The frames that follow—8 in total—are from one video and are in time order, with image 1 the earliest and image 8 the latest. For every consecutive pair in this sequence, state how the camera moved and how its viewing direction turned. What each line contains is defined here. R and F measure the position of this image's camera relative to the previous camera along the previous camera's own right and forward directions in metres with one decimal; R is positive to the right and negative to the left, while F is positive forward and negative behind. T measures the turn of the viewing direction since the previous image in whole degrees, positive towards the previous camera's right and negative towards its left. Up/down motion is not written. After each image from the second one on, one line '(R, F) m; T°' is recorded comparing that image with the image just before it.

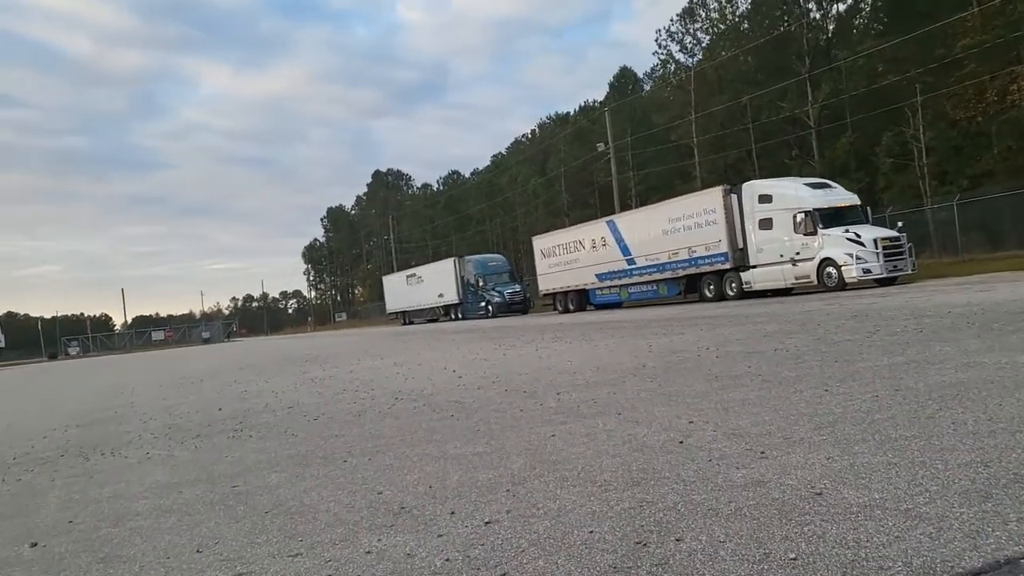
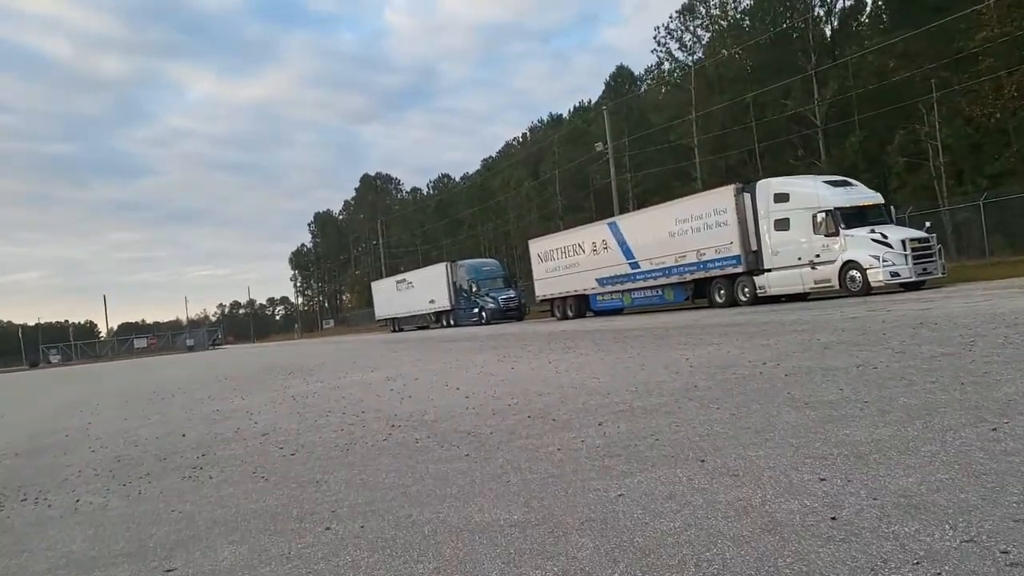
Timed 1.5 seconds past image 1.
(-0.3, +1.9) m; +1°
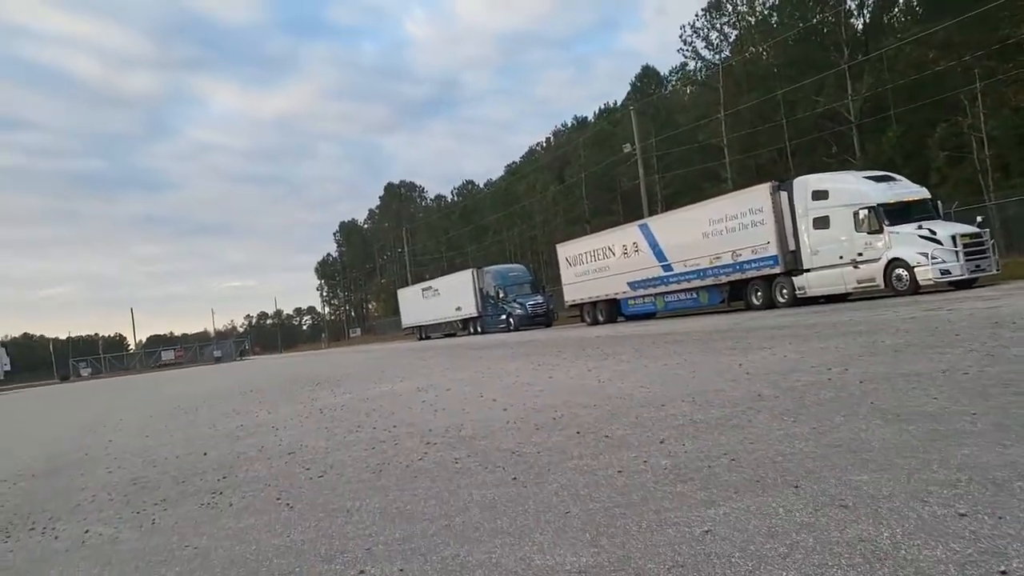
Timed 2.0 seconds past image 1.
(-0.2, +0.7) m; -2°
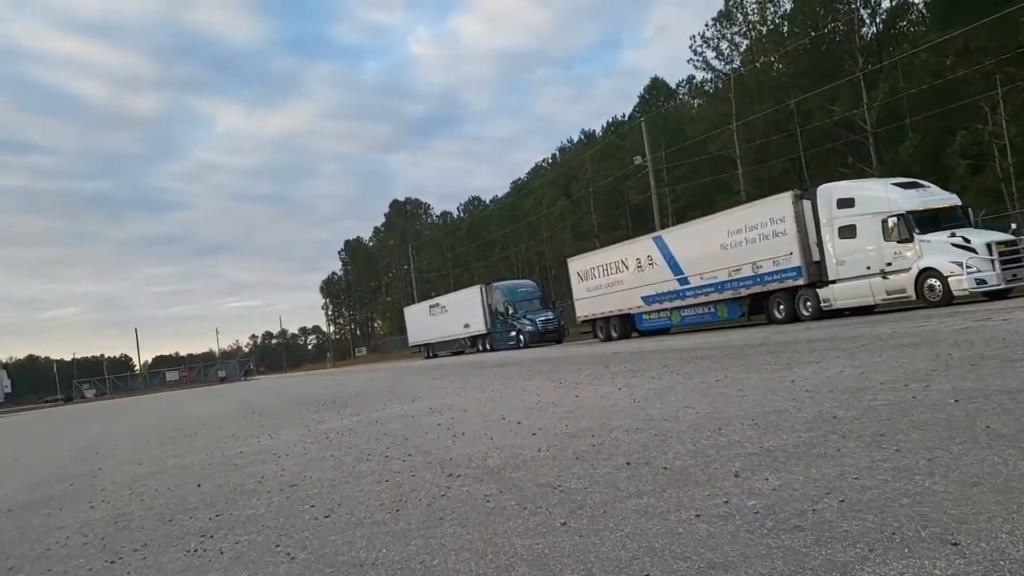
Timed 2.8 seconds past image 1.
(-0.2, +1.0) m; 0°
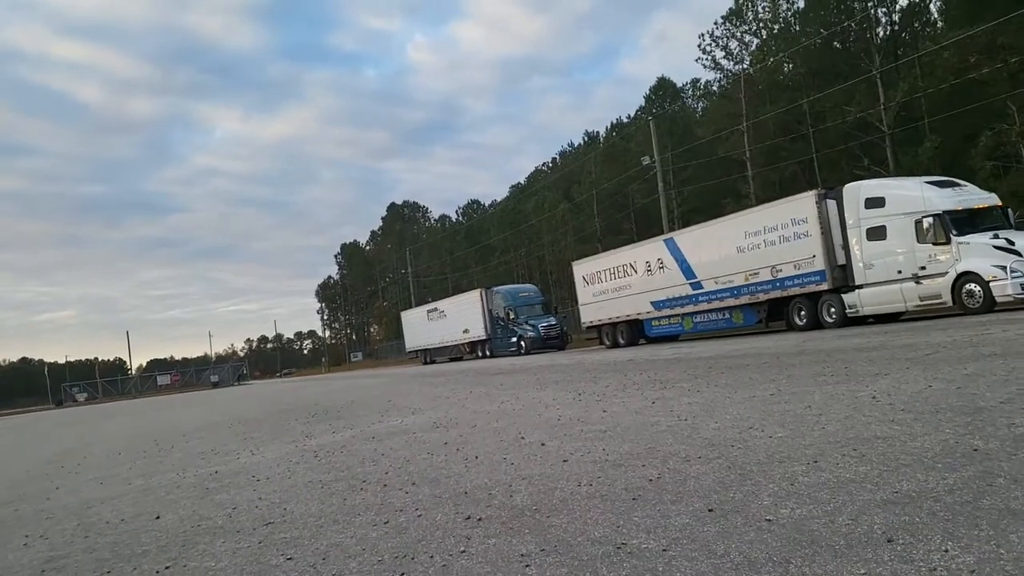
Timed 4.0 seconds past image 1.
(-0.2, +1.6) m; 0°
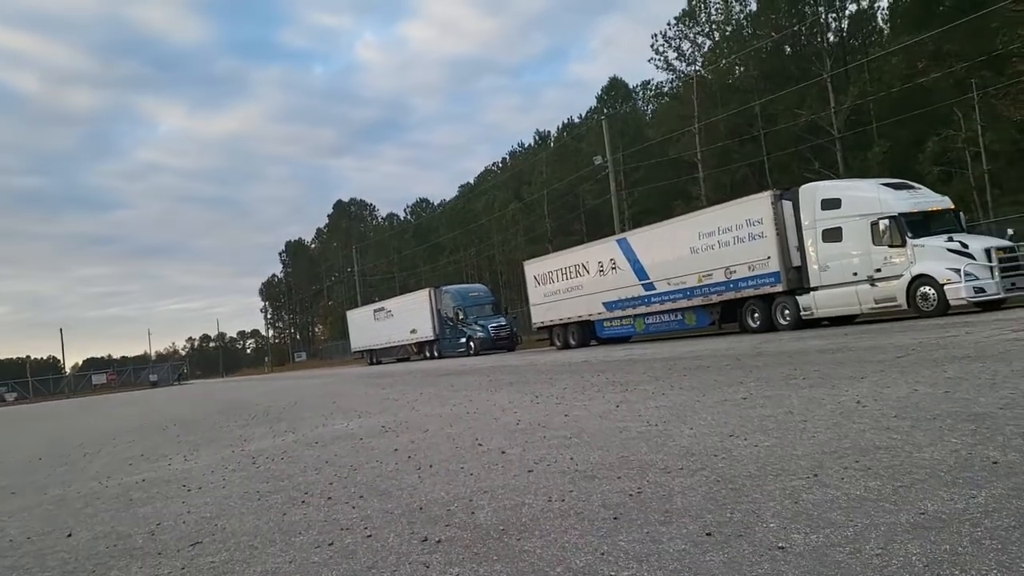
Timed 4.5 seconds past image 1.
(-0.1, +0.7) m; +3°
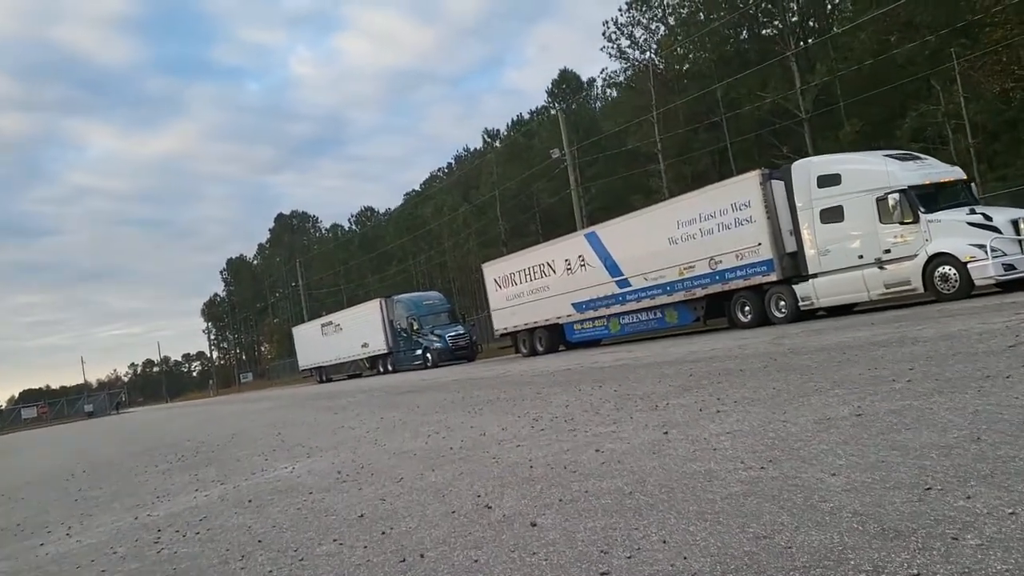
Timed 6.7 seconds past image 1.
(-0.4, +2.8) m; +3°
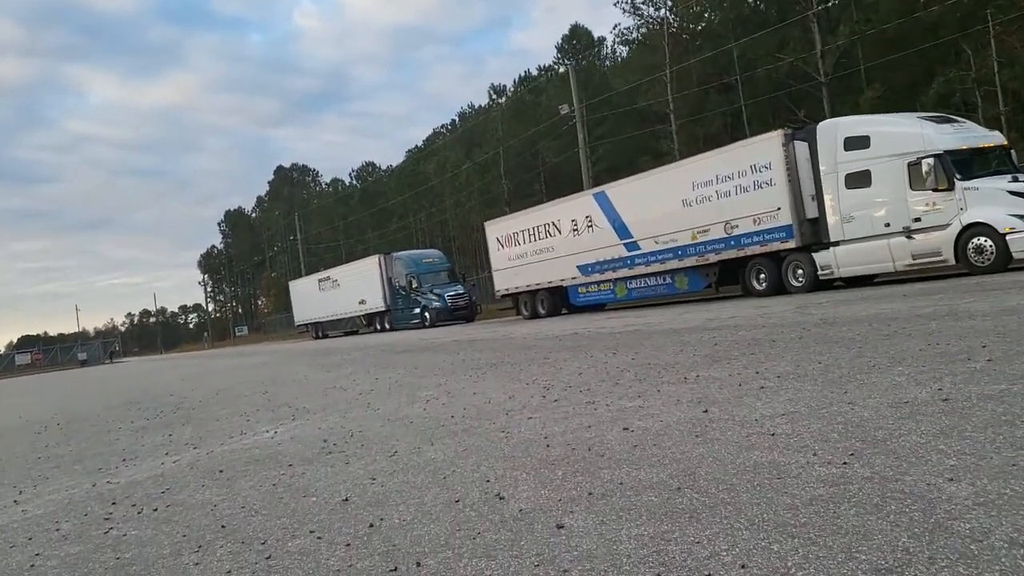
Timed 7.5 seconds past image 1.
(-0.1, +1.1) m; 0°
